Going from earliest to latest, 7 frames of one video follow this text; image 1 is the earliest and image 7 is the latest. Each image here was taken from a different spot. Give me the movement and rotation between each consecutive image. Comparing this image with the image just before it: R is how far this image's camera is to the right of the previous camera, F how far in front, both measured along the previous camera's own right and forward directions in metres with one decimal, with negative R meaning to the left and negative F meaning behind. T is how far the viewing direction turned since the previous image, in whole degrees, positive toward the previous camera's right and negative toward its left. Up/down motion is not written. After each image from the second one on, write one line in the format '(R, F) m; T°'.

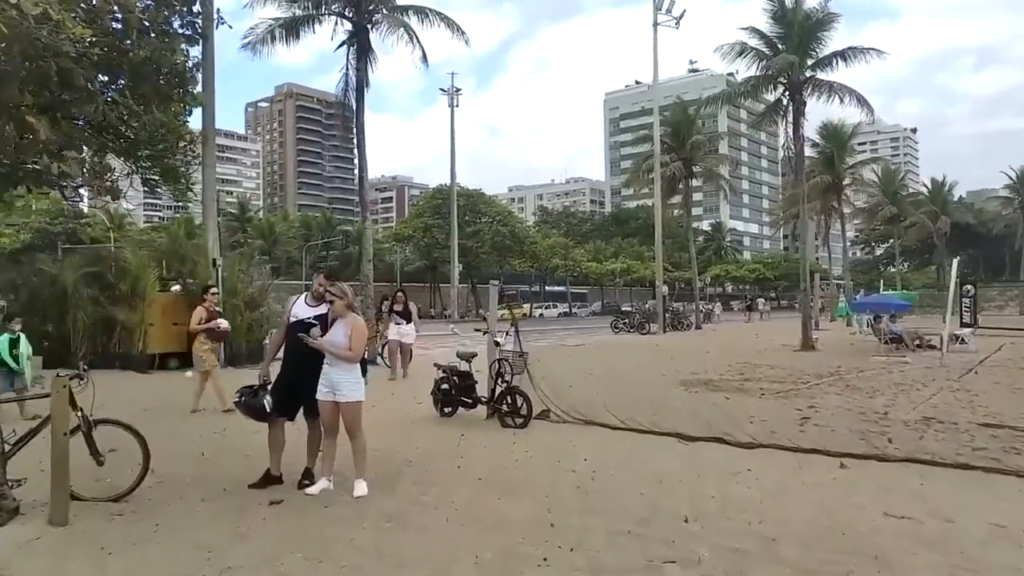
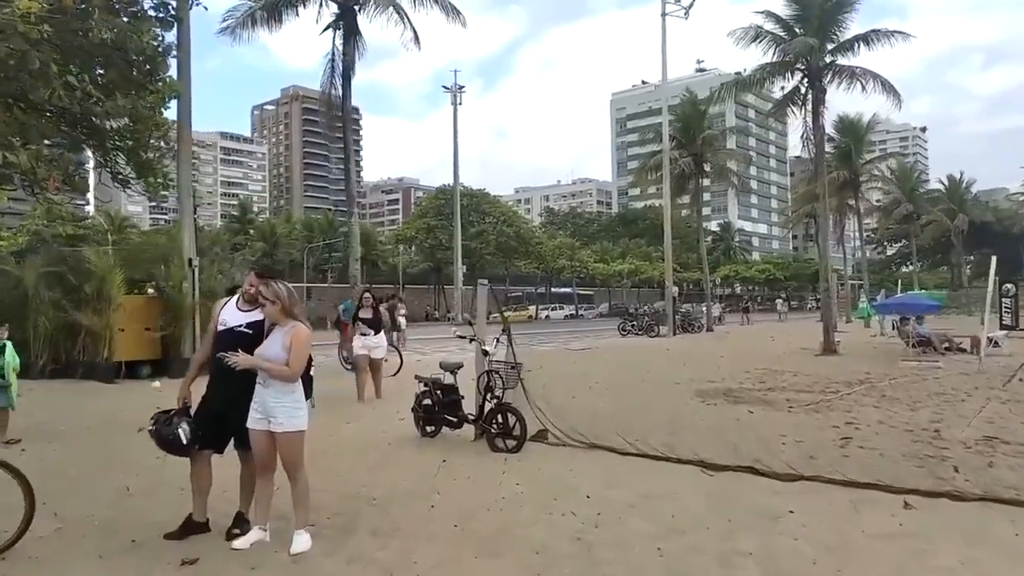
(+0.2, +1.2) m; -1°
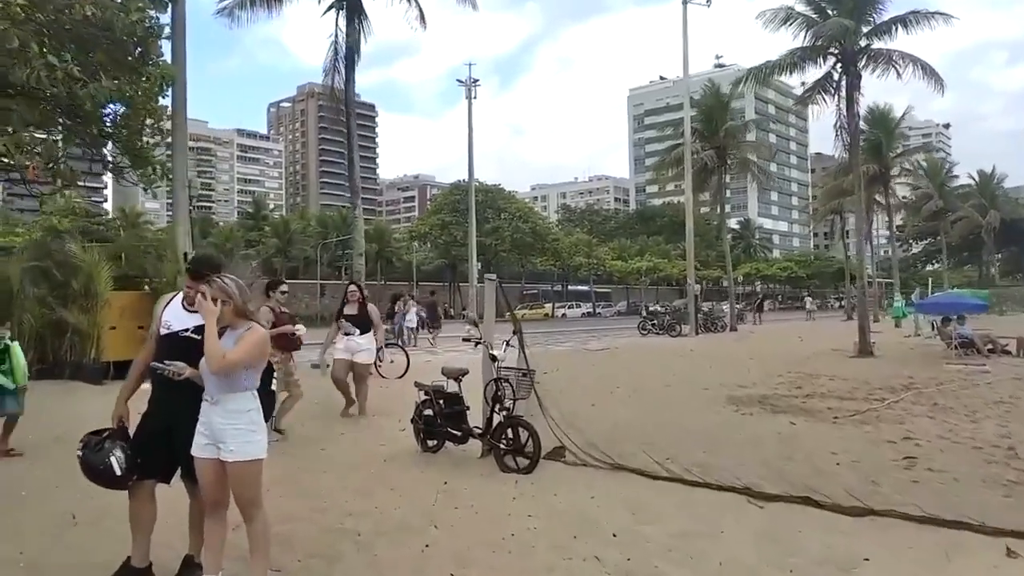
(0.0, +0.9) m; -1°
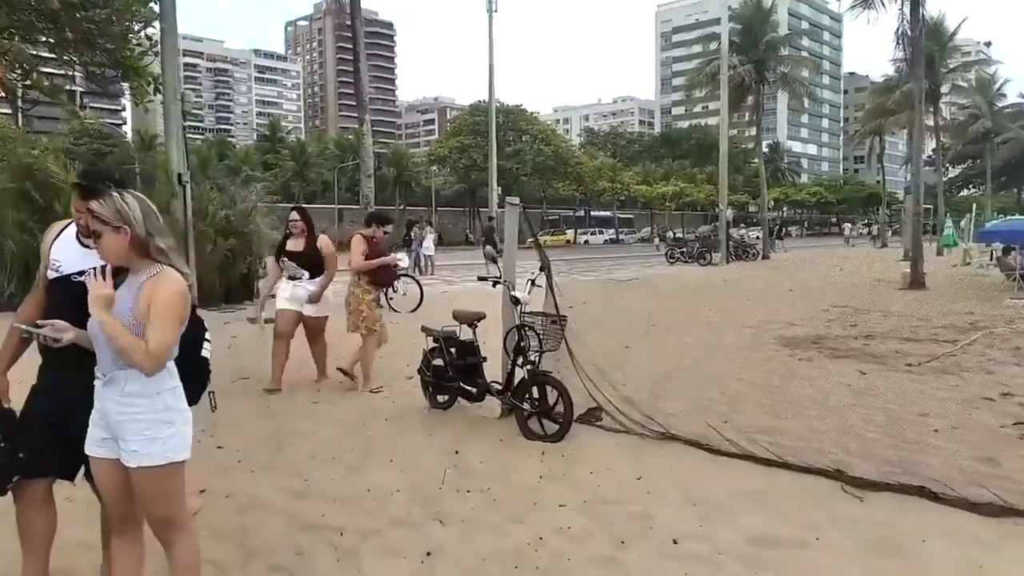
(0.0, +1.2) m; -2°
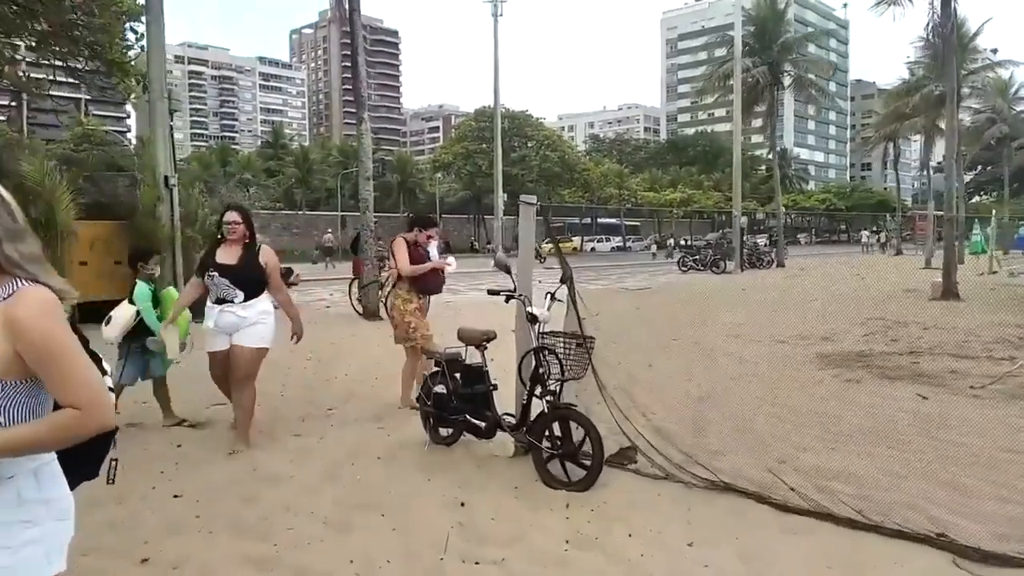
(-0.1, +0.9) m; 0°
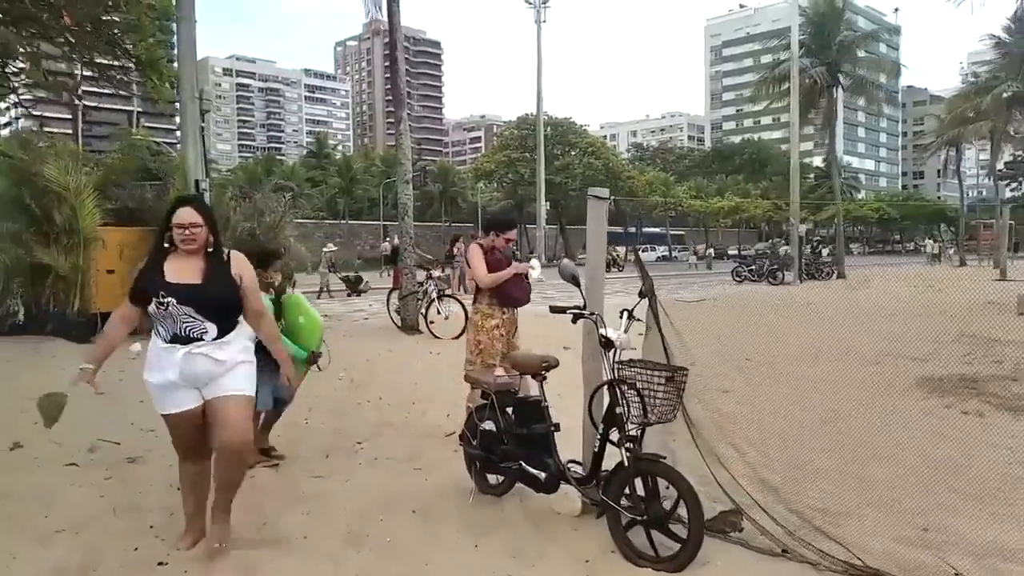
(-0.1, +0.9) m; -3°
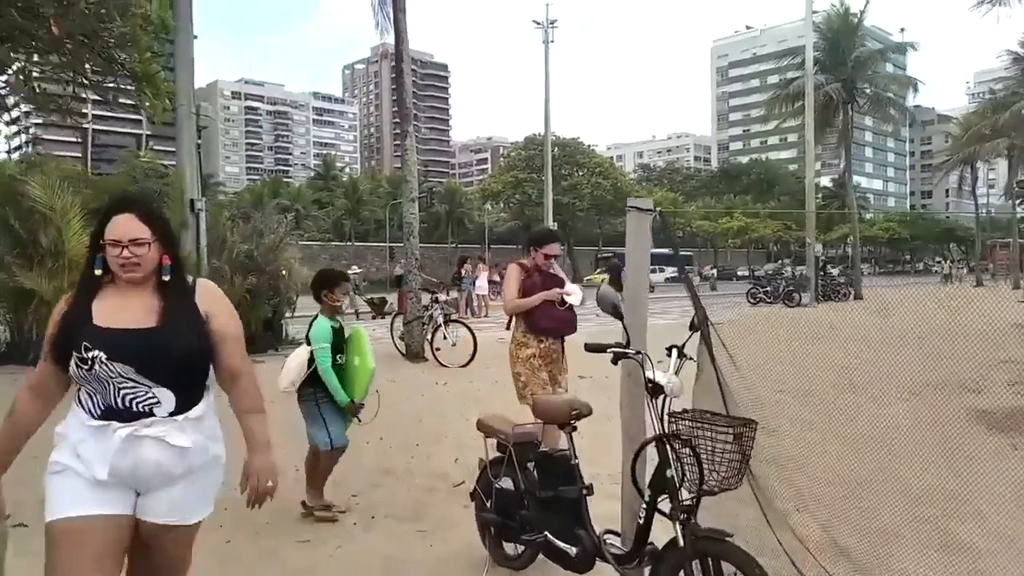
(-0.1, +0.6) m; -1°
